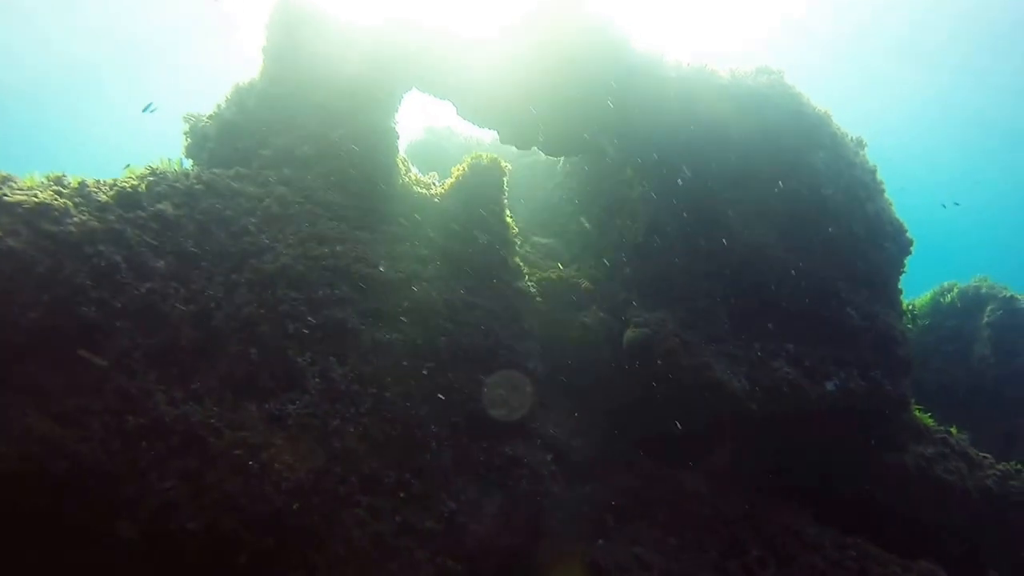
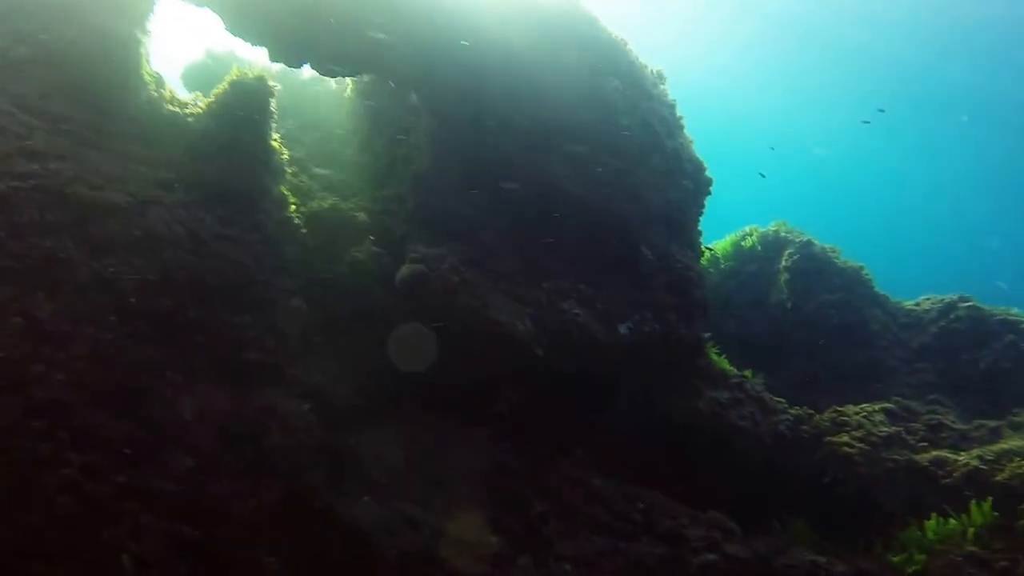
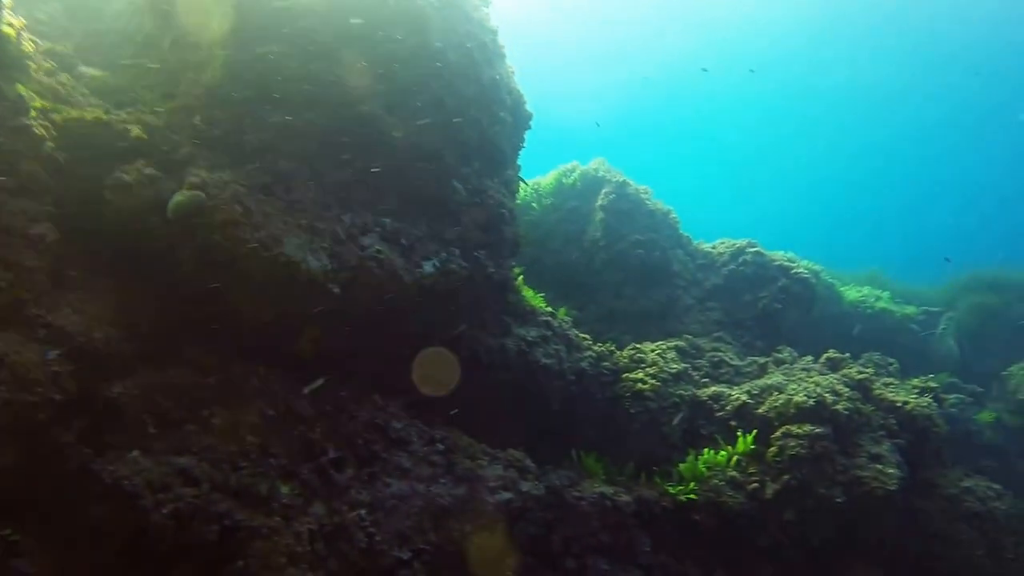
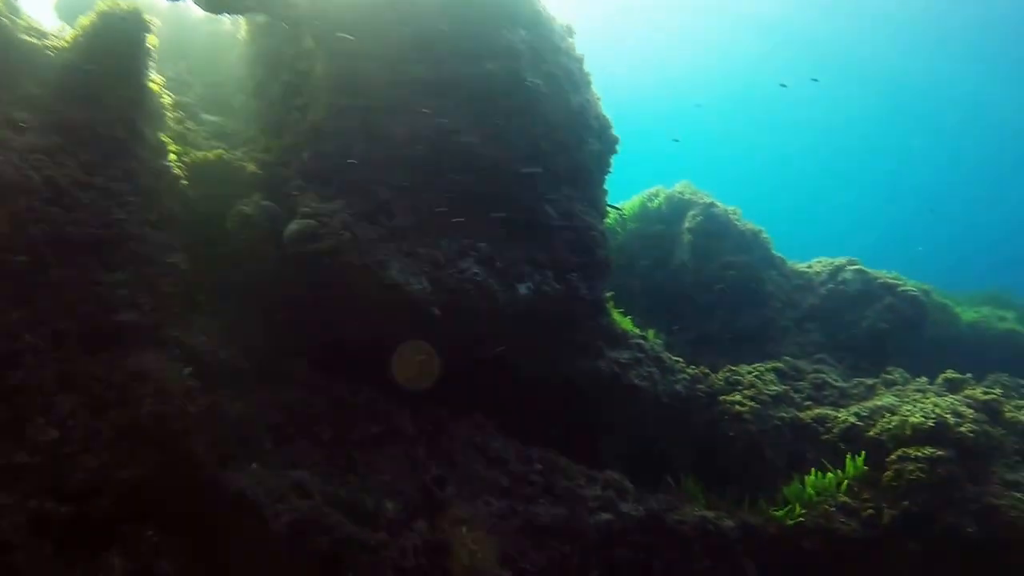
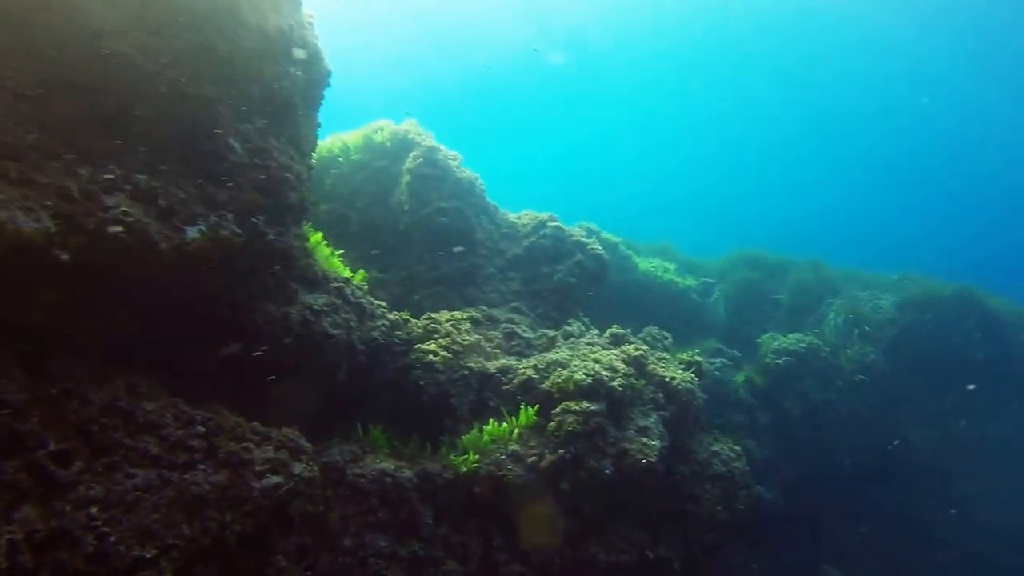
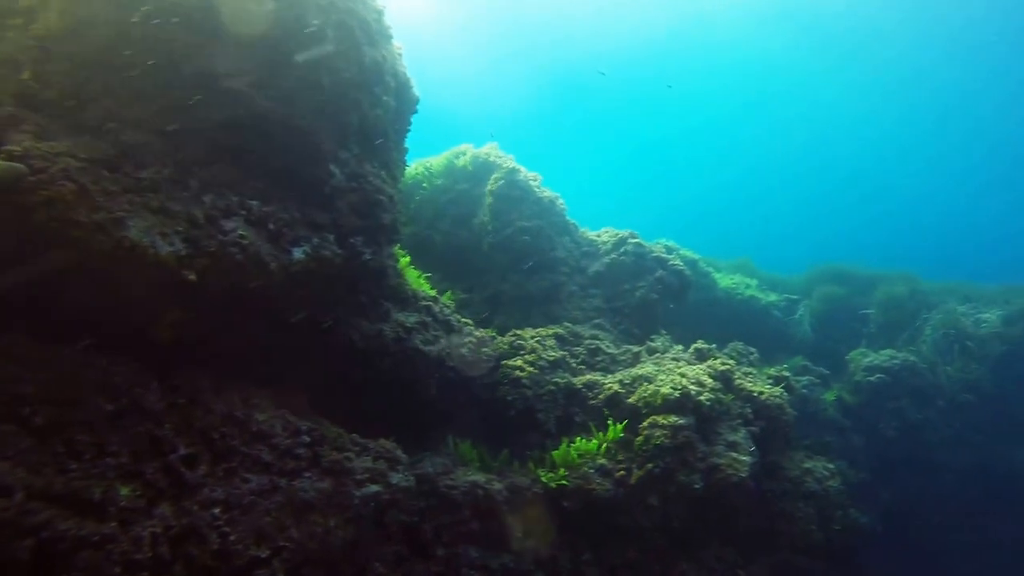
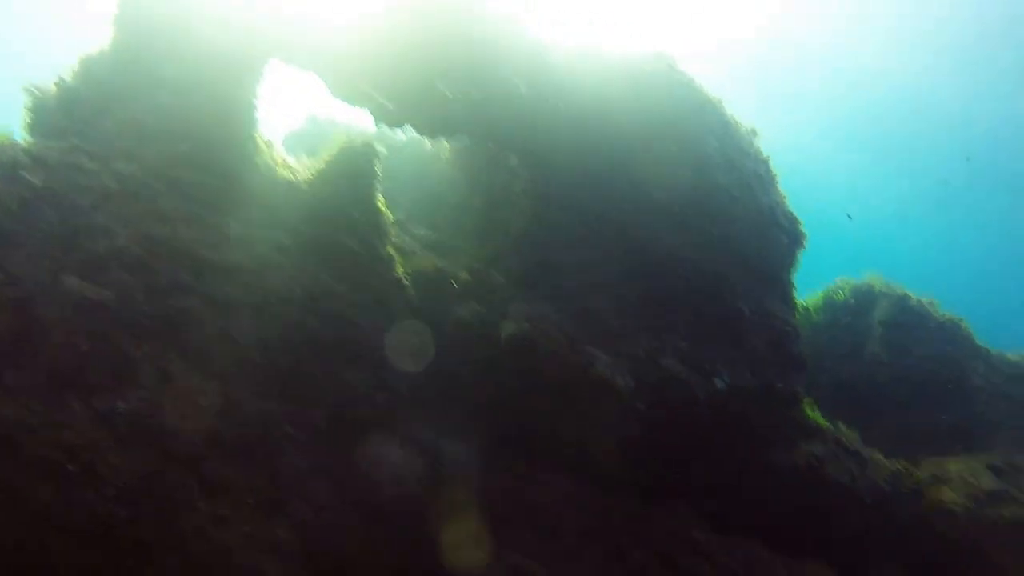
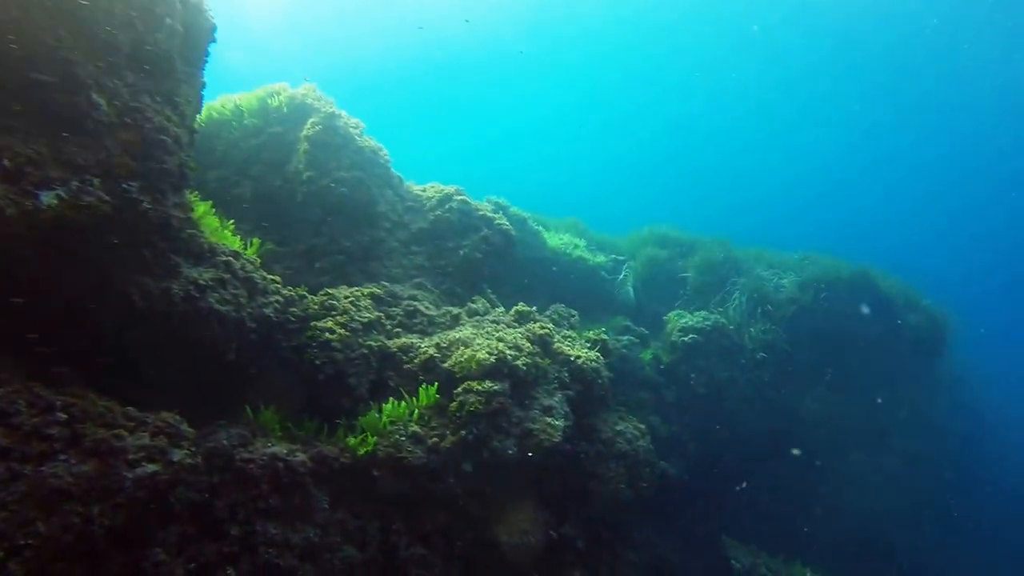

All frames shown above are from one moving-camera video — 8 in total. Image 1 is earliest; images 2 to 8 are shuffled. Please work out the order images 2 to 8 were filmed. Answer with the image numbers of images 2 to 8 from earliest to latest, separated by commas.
7, 2, 4, 3, 6, 5, 8
